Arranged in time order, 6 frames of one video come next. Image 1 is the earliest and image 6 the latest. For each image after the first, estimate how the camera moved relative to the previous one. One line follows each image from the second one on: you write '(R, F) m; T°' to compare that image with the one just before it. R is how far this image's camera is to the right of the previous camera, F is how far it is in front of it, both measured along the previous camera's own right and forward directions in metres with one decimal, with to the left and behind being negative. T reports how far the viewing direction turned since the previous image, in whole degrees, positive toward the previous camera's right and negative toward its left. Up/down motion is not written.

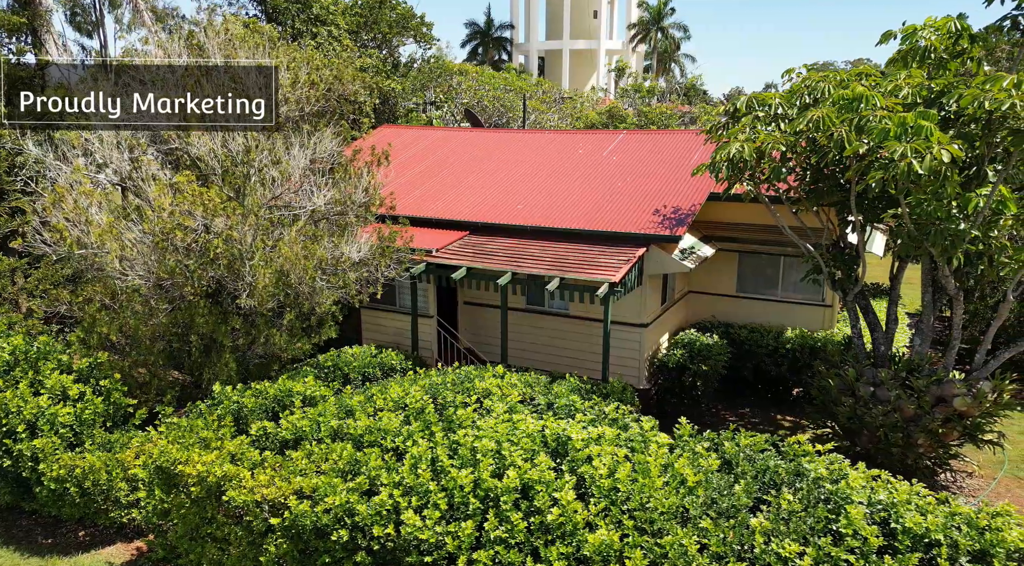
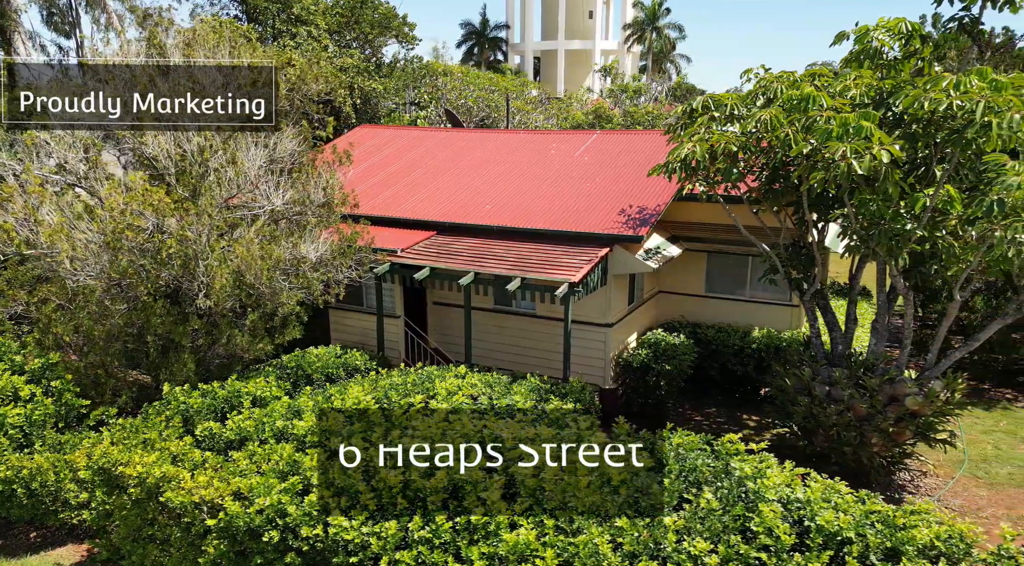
(+0.5, 0.0) m; 0°
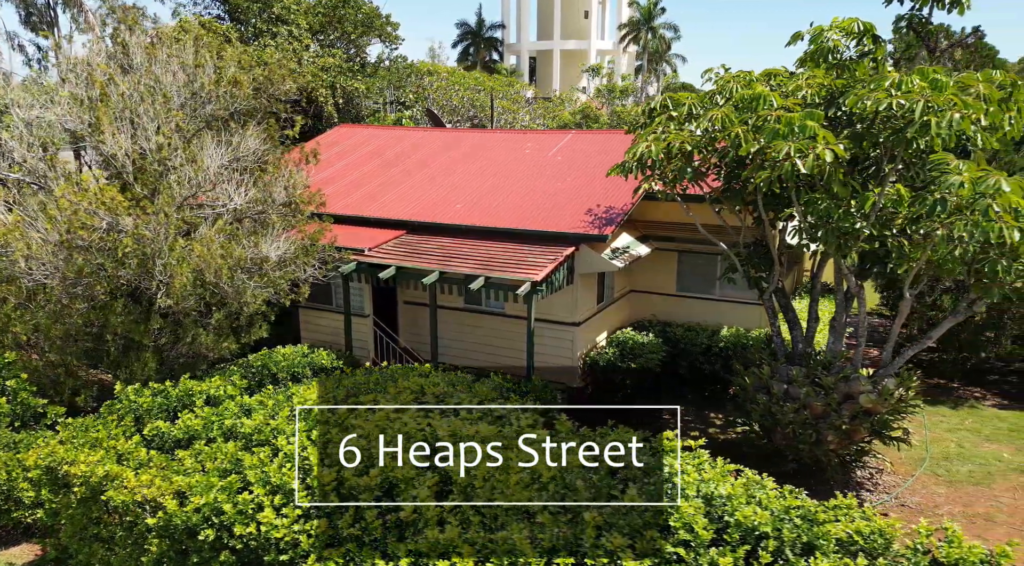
(+0.5, 0.0) m; 0°
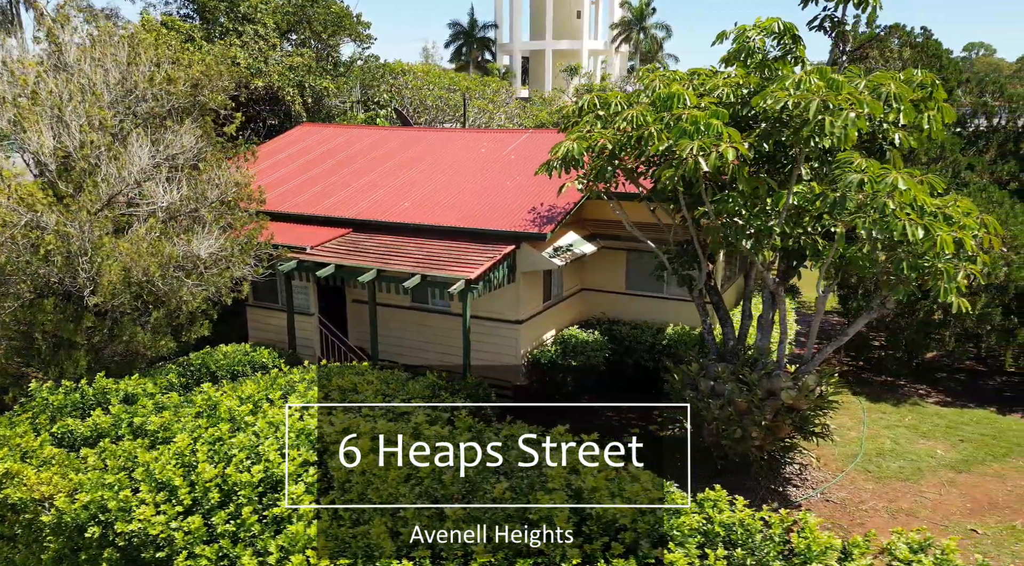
(+0.9, 0.0) m; +1°
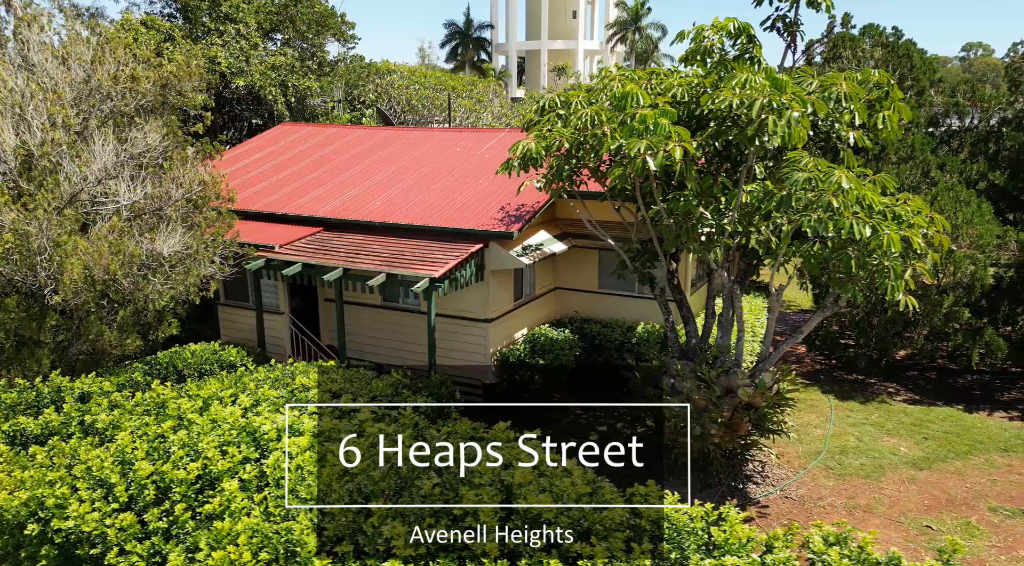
(+0.5, -0.1) m; 0°
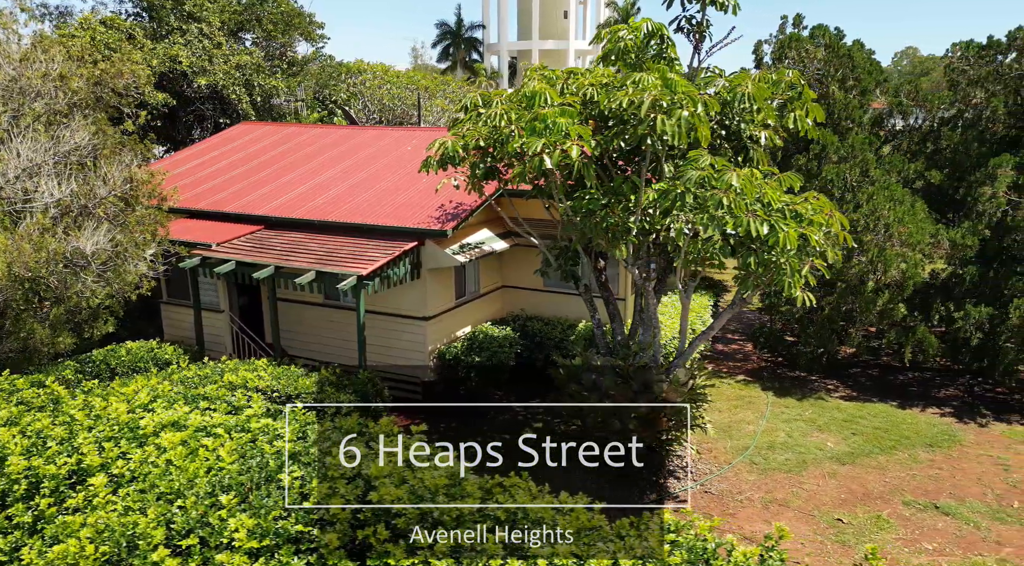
(+1.0, -0.1) m; +1°
